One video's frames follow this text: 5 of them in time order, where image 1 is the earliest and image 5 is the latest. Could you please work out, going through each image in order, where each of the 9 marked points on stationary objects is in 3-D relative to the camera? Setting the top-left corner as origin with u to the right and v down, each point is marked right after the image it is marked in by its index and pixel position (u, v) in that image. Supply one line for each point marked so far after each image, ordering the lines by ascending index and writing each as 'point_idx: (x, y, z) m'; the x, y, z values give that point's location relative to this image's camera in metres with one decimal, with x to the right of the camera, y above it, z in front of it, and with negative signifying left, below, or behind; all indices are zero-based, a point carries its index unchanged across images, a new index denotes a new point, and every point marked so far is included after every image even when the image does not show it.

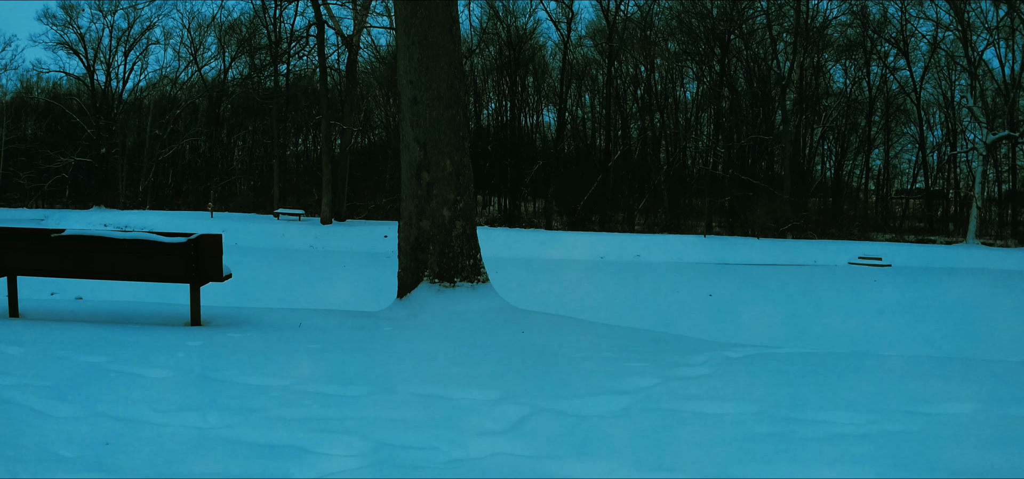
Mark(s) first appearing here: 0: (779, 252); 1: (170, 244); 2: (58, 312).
0: (+7.1, -0.3, +19.5) m
1: (-2.4, 0.0, +5.0) m
2: (-4.0, -0.7, +6.2) m
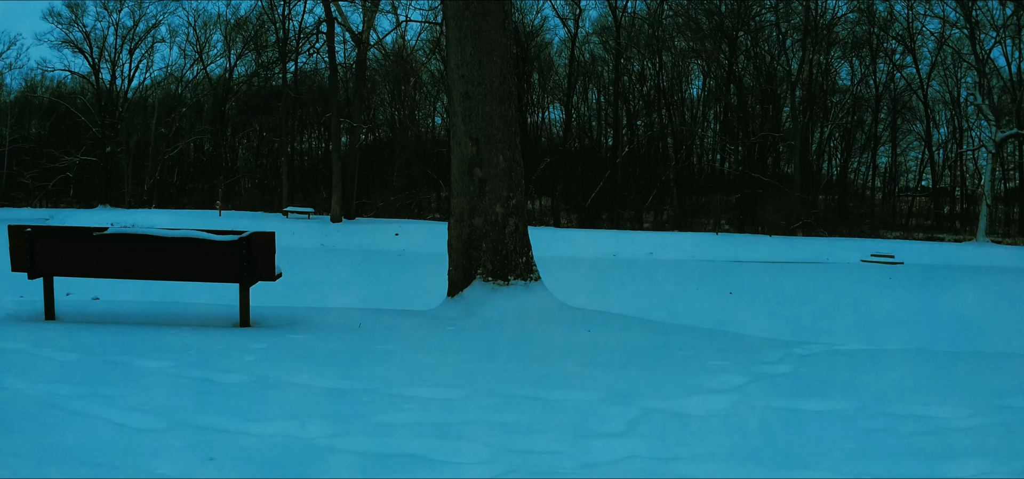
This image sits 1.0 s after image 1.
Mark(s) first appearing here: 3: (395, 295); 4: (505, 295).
0: (+7.5, -0.2, +19.5) m
1: (-1.9, 0.0, +4.9) m
2: (-3.6, -0.6, +6.1) m
3: (-1.9, -0.9, +11.5) m
4: (0.0, -0.4, +5.2) m
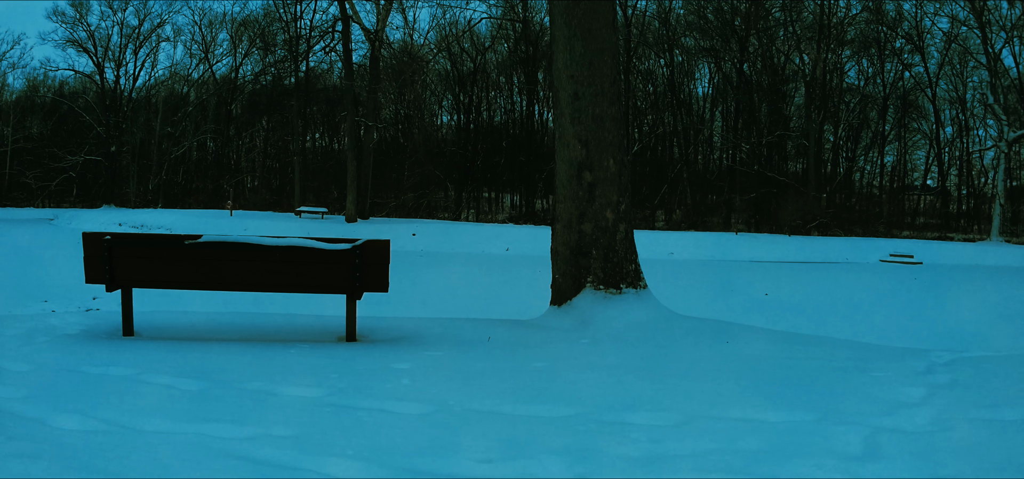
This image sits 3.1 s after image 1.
0: (+8.1, -0.2, +19.3) m
1: (-1.2, -0.1, +4.6) m
2: (-2.8, -0.7, +5.9) m
3: (-1.2, -0.9, +11.3) m
4: (+0.7, -0.4, +5.0) m
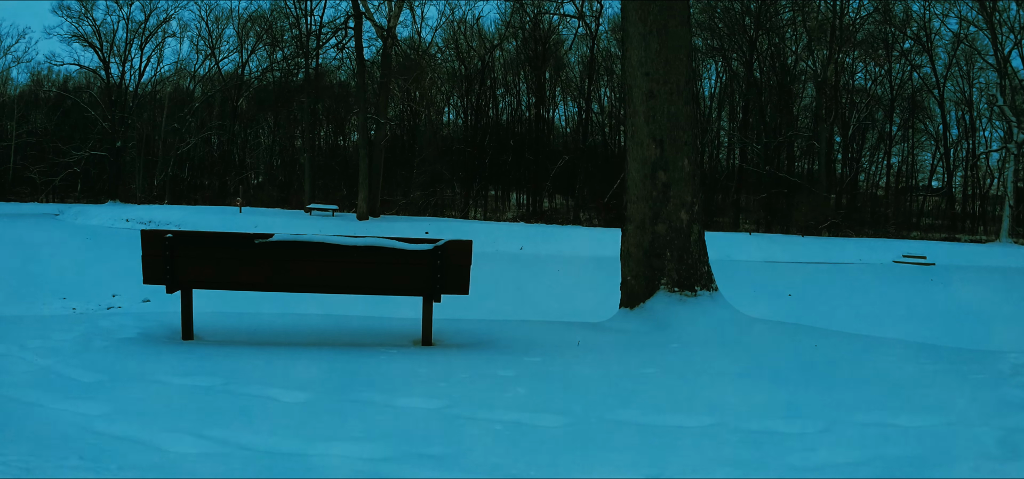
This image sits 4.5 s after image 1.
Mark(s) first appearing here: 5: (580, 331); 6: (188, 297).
0: (+8.5, -0.3, +19.3) m
1: (-0.6, -0.1, +4.5) m
2: (-2.3, -0.7, +5.7) m
3: (-0.7, -0.9, +11.1) m
4: (+1.2, -0.5, +4.9) m
5: (+0.4, -0.6, +4.8) m
6: (-2.3, -0.4, +5.1) m
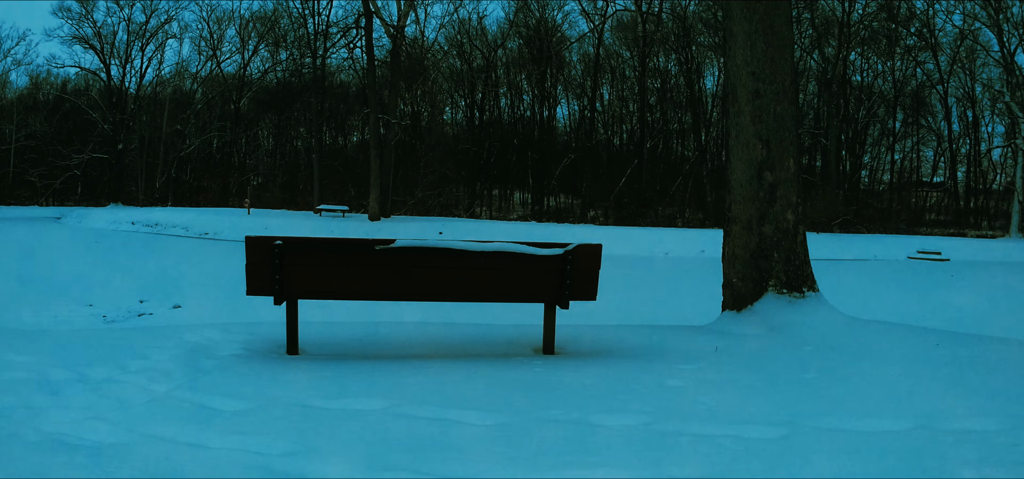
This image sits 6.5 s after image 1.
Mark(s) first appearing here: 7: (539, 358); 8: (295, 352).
0: (+9.0, -0.2, +19.4) m
1: (+0.1, -0.1, +4.5) m
2: (-1.6, -0.7, +5.7) m
3: (-0.1, -0.9, +11.1) m
4: (+2.0, -0.5, +4.9) m
5: (+1.2, -0.6, +4.8) m
6: (-1.5, -0.4, +5.0) m
7: (+0.1, -0.7, +4.3) m
8: (-1.6, -0.7, +5.1) m
